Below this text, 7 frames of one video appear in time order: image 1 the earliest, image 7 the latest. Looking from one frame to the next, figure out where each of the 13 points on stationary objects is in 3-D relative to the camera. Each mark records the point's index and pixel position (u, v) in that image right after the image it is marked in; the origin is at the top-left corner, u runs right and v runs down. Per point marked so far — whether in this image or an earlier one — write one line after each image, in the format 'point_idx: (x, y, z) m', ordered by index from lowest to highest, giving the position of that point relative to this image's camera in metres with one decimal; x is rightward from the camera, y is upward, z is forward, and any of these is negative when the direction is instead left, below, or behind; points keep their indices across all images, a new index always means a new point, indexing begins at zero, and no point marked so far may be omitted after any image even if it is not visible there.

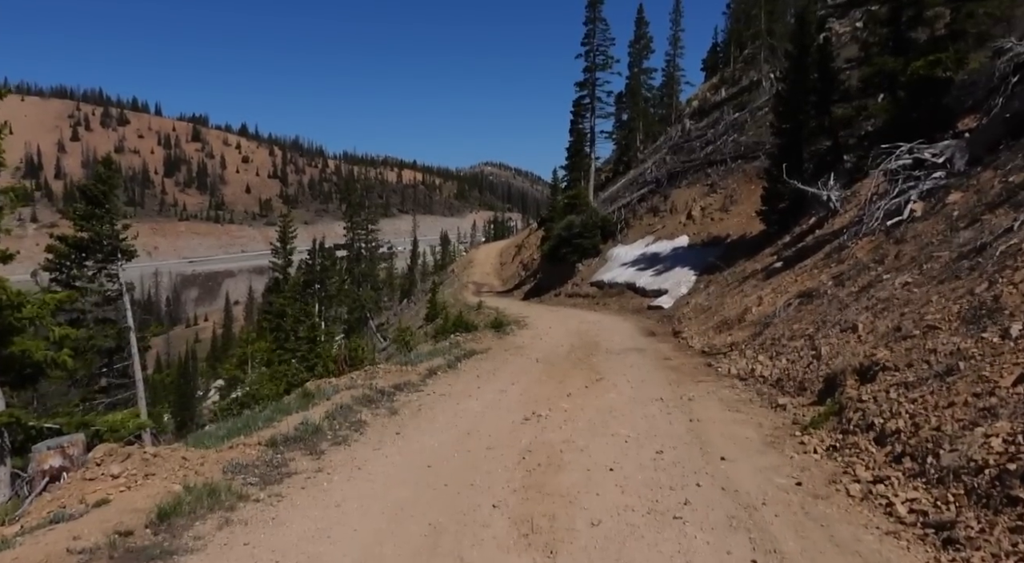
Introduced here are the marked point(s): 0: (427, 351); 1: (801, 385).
0: (-1.9, -1.6, +14.7) m
1: (+3.5, -1.2, +7.9) m
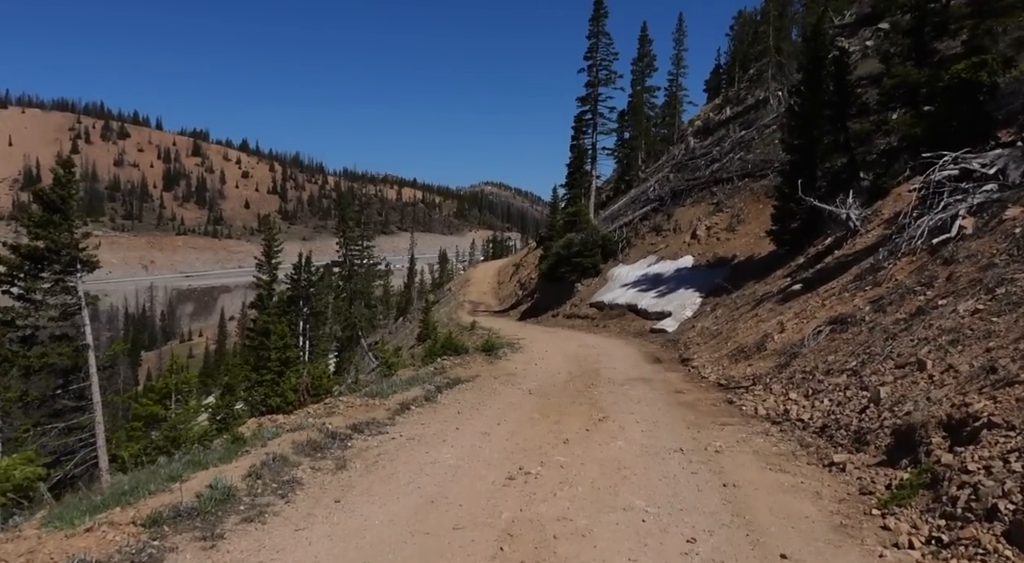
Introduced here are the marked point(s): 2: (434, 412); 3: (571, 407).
0: (-2.1, -1.9, +13.1) m
1: (+3.3, -1.5, +6.3) m
2: (-1.0, -1.7, +8.8) m
3: (+0.8, -1.8, +9.4) m
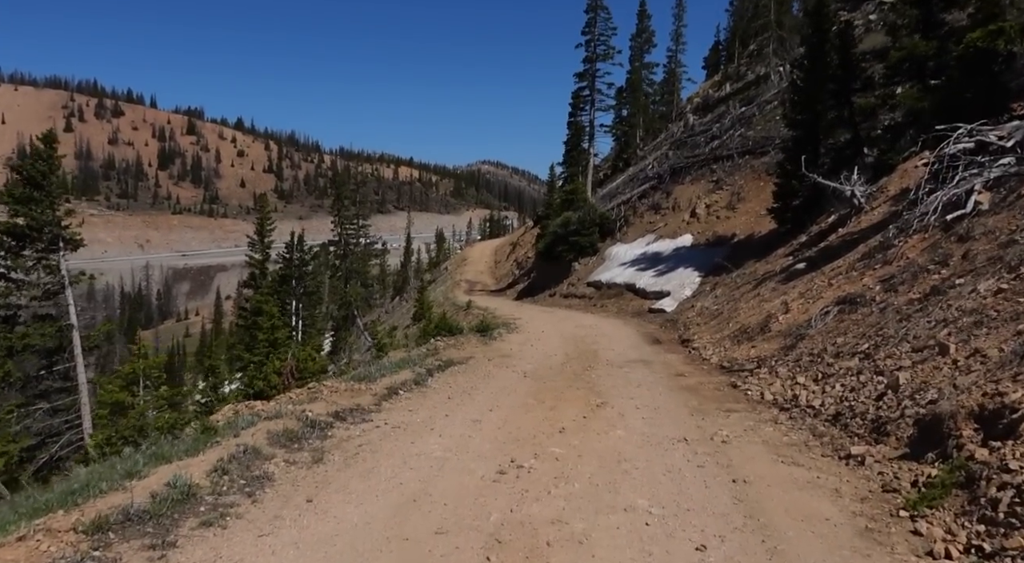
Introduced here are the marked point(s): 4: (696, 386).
0: (-2.2, -1.5, +12.6) m
1: (+3.2, -1.3, +5.9) m
2: (-1.1, -1.5, +8.4) m
3: (+0.7, -1.5, +9.0) m
4: (+2.7, -1.5, +9.6) m
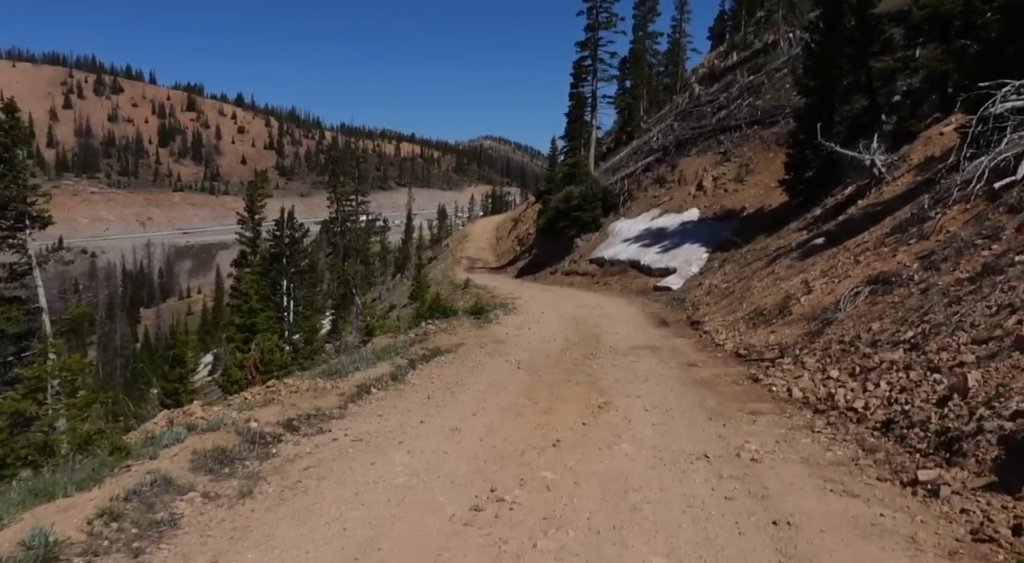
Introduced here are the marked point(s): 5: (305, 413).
0: (-2.3, -1.2, +11.5) m
1: (+3.1, -1.1, +4.7) m
2: (-1.2, -1.3, +7.2) m
3: (+0.6, -1.3, +7.8) m
4: (+2.5, -1.2, +8.5) m
5: (-1.9, -1.2, +6.3) m
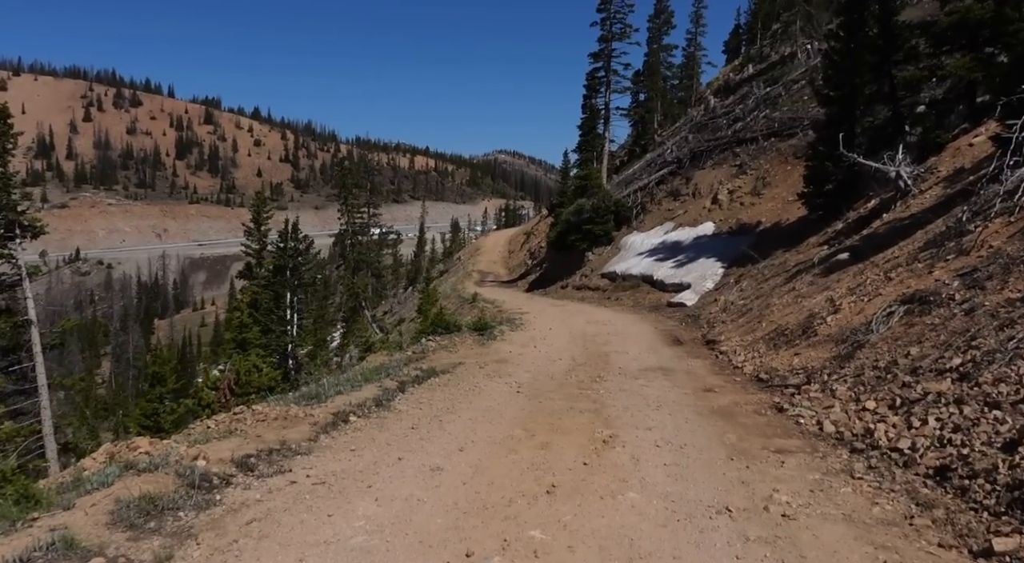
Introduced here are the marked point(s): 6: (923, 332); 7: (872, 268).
0: (-2.3, -1.4, +10.8) m
1: (+3.0, -1.3, +3.9) m
2: (-1.3, -1.4, +6.5) m
3: (+0.6, -1.4, +7.0) m
4: (+2.5, -1.5, +7.7) m
5: (-2.0, -1.4, +5.5) m
6: (+4.8, -0.6, +7.8) m
7: (+6.3, +0.2, +11.6) m
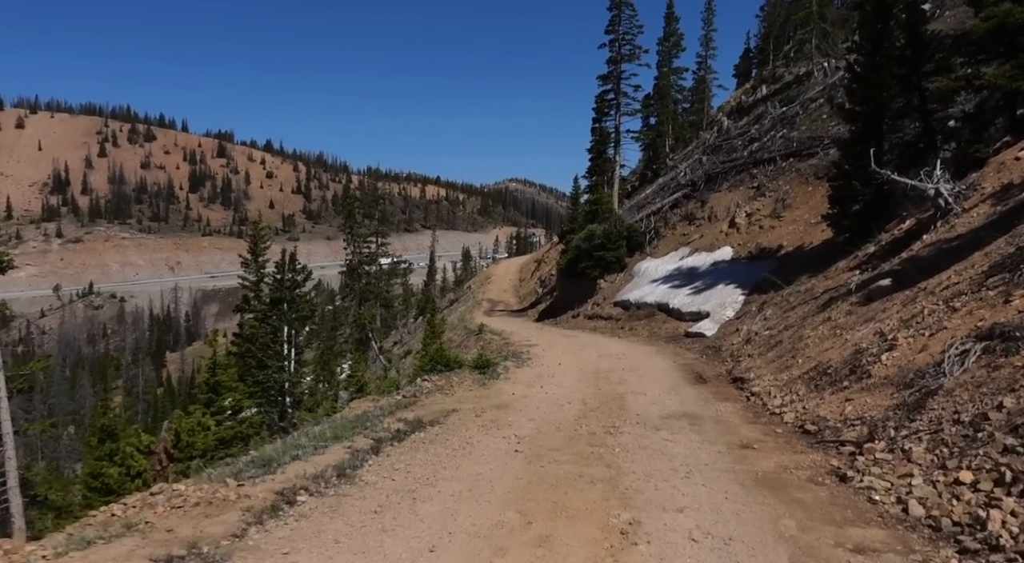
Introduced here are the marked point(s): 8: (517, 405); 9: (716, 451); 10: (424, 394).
0: (-2.3, -1.9, +9.4) m
1: (+2.9, -1.4, +2.4) m
2: (-1.4, -1.7, +5.0) m
3: (+0.5, -1.8, +5.6) m
4: (+2.5, -1.8, +6.2) m
5: (-2.1, -1.7, +4.1) m
6: (+4.8, -0.9, +6.3) m
7: (+6.3, -0.2, +10.1) m
8: (+0.1, -1.9, +10.4) m
9: (+2.2, -1.8, +7.2) m
10: (-1.6, -2.0, +12.2) m
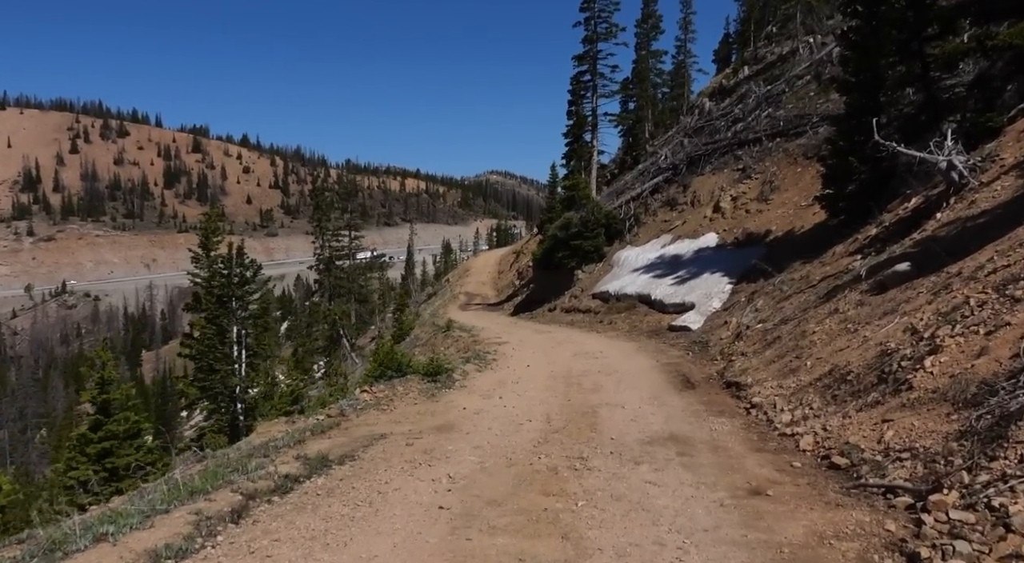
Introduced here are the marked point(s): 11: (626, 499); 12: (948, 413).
0: (-2.9, -1.8, +7.2) m
1: (+2.4, -1.4, +0.4) m
2: (-1.9, -1.7, +2.9) m
3: (0.0, -1.7, +3.5) m
4: (+1.9, -1.7, +4.2) m
5: (-2.6, -1.7, +2.0) m
6: (+4.2, -0.8, +4.4) m
7: (+5.6, 0.0, +8.2) m
8: (-0.6, -1.8, +8.4) m
9: (+1.6, -1.7, +5.2) m
10: (-2.3, -1.9, +10.0) m
11: (+0.9, -1.8, +5.4) m
12: (+3.8, -1.1, +5.7) m
